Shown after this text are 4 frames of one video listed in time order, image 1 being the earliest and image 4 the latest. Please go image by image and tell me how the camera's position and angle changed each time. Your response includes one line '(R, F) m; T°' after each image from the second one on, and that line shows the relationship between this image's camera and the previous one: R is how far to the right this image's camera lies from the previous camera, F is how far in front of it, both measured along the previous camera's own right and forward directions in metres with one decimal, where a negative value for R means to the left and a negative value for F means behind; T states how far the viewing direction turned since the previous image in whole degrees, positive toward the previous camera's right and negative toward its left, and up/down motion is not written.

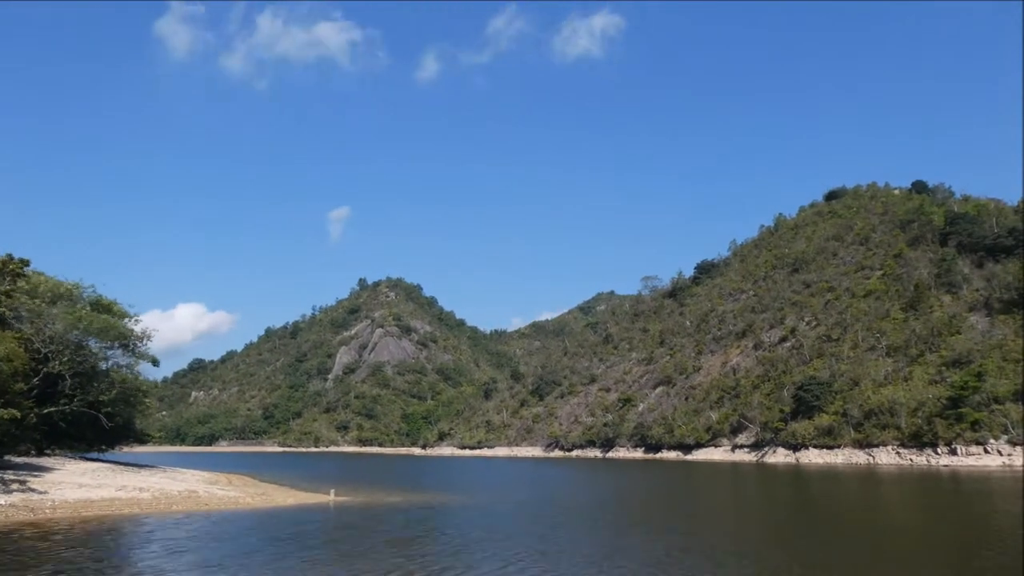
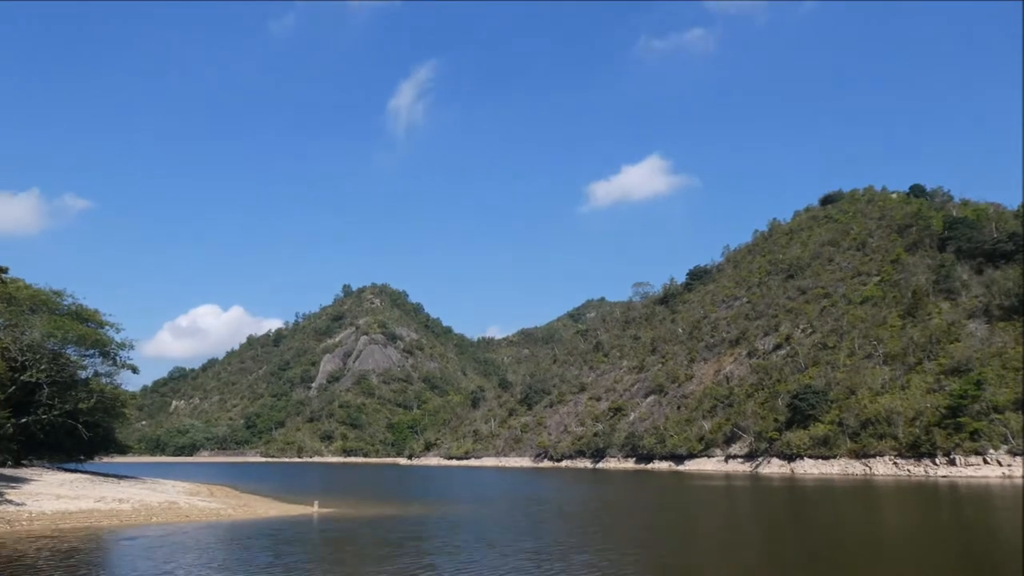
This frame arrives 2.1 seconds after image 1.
(+1.0, +1.5) m; 0°
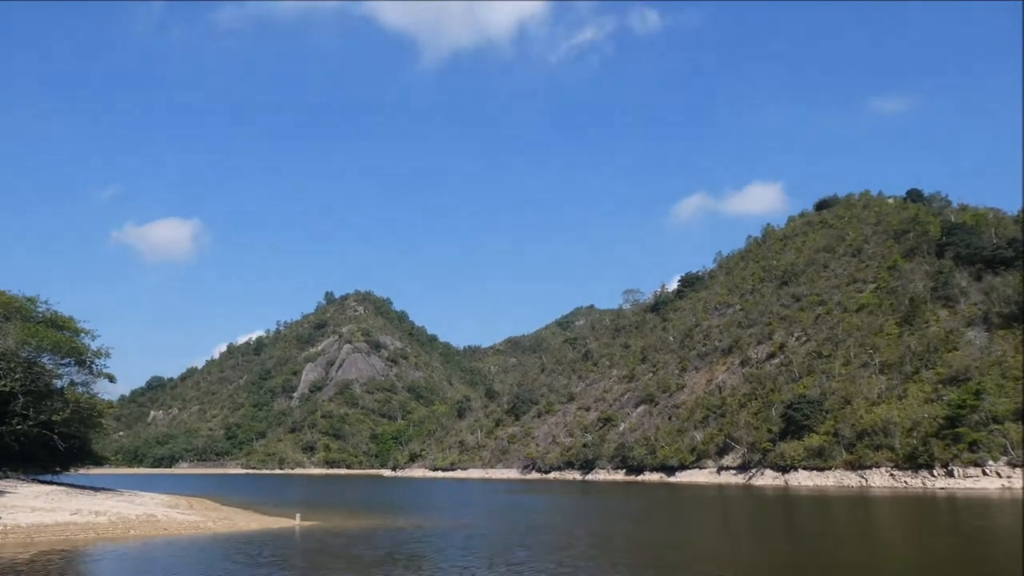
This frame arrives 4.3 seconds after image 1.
(+1.0, +1.6) m; 0°
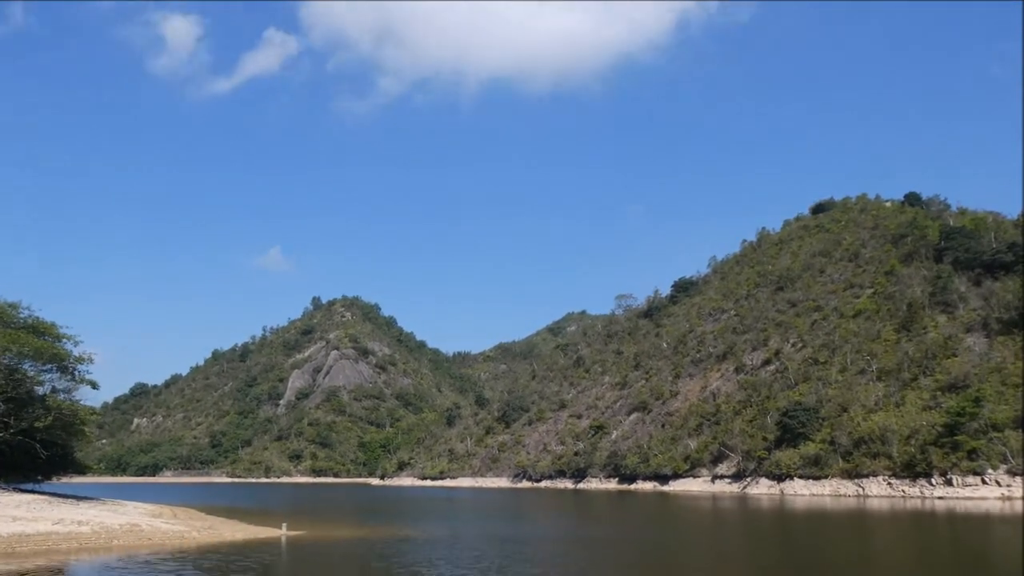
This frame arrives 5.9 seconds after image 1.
(+0.7, +1.2) m; 0°
